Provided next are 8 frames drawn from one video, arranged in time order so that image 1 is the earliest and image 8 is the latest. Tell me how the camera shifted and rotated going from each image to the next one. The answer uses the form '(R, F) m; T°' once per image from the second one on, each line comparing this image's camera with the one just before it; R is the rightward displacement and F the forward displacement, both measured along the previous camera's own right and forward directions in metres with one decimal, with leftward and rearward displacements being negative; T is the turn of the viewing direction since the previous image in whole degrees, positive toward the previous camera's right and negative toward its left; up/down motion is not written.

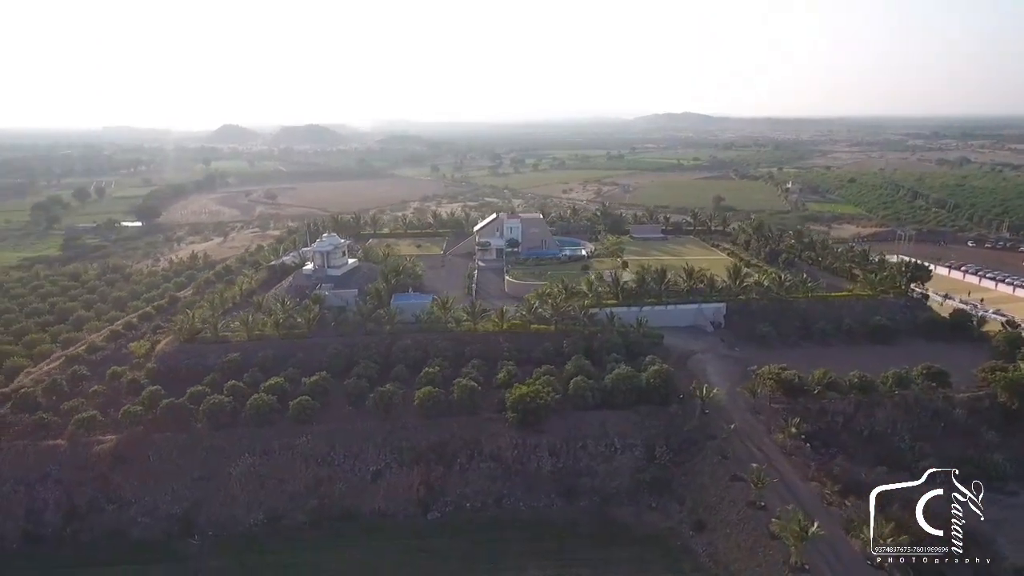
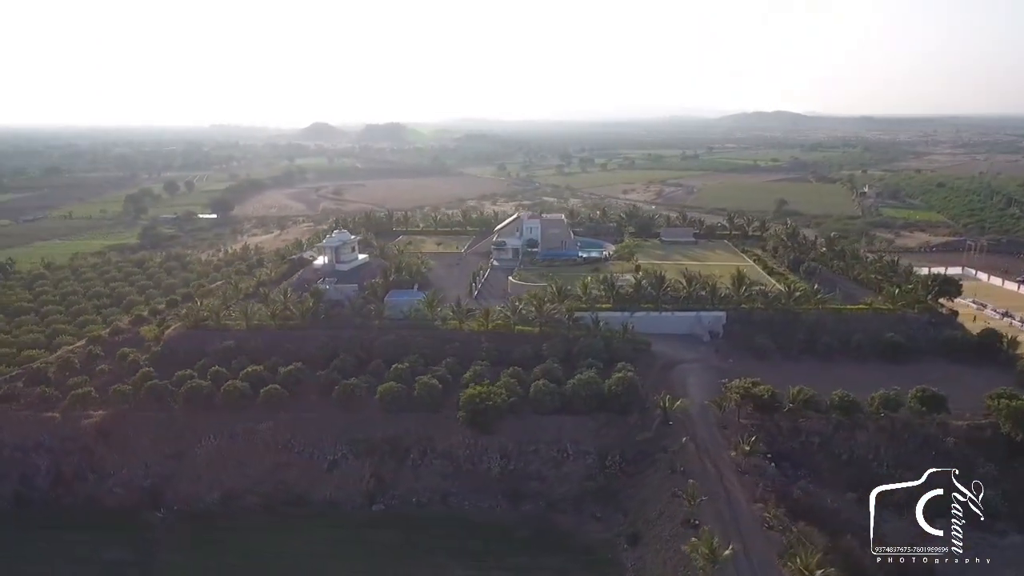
(+4.9, +0.2) m; -7°
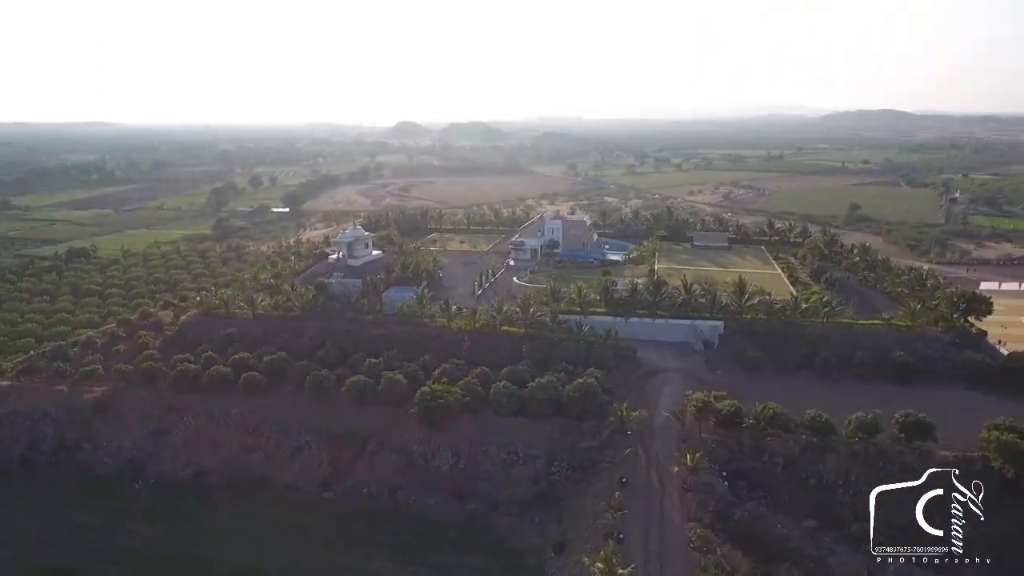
(+5.1, +0.3) m; -8°
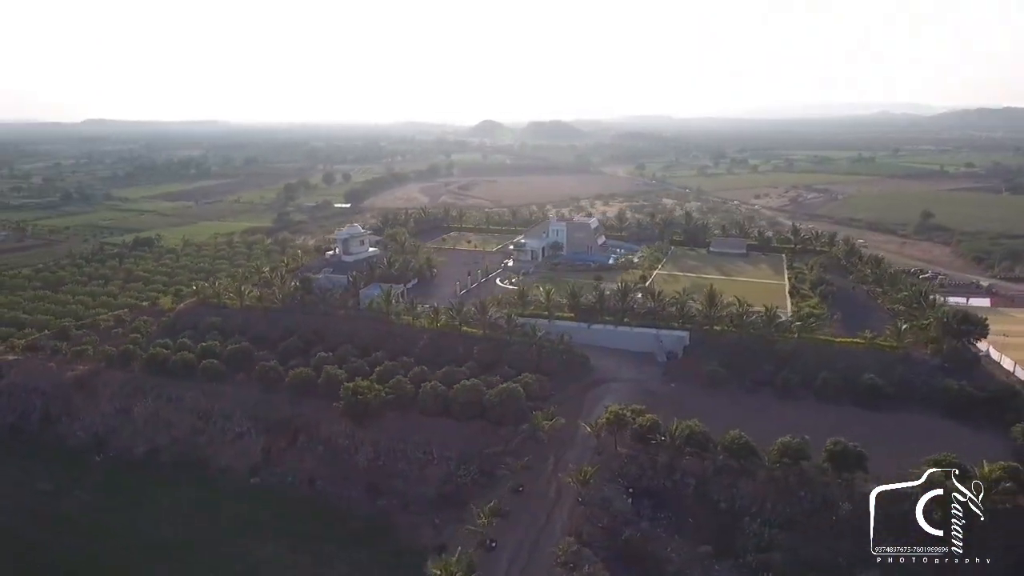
(+6.6, +0.5) m; -8°
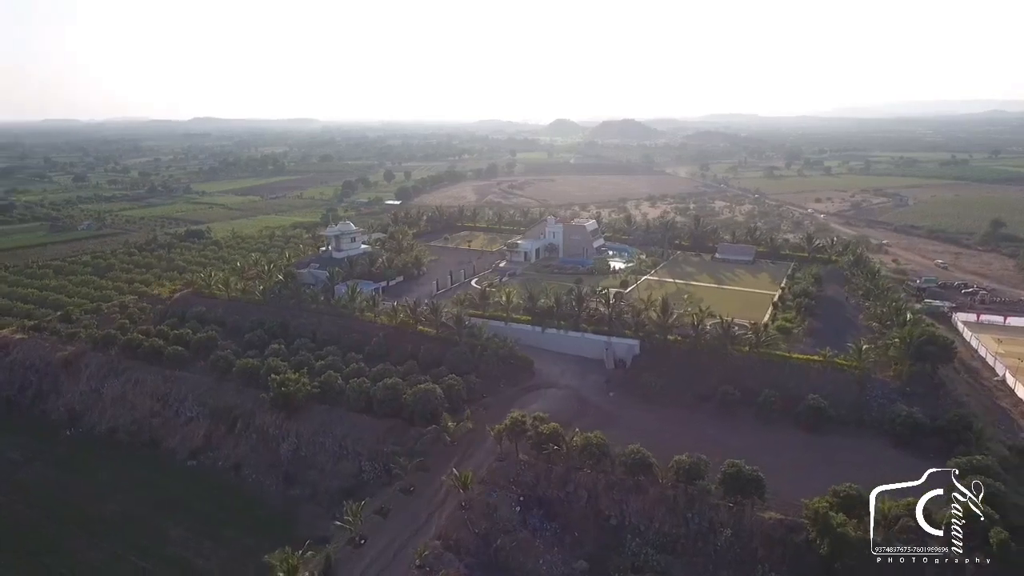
(+6.5, +0.4) m; -7°
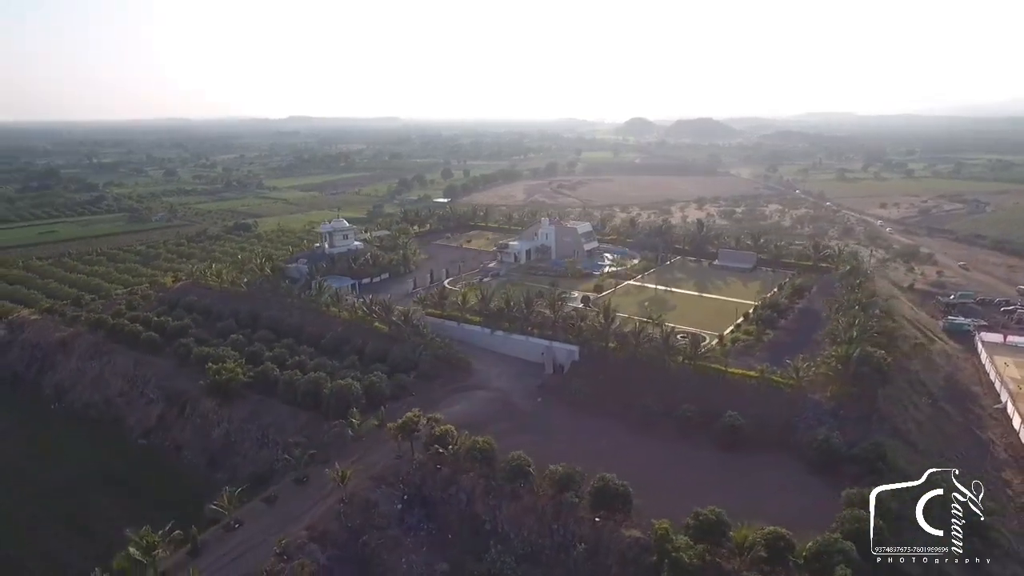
(+6.8, +0.4) m; -7°
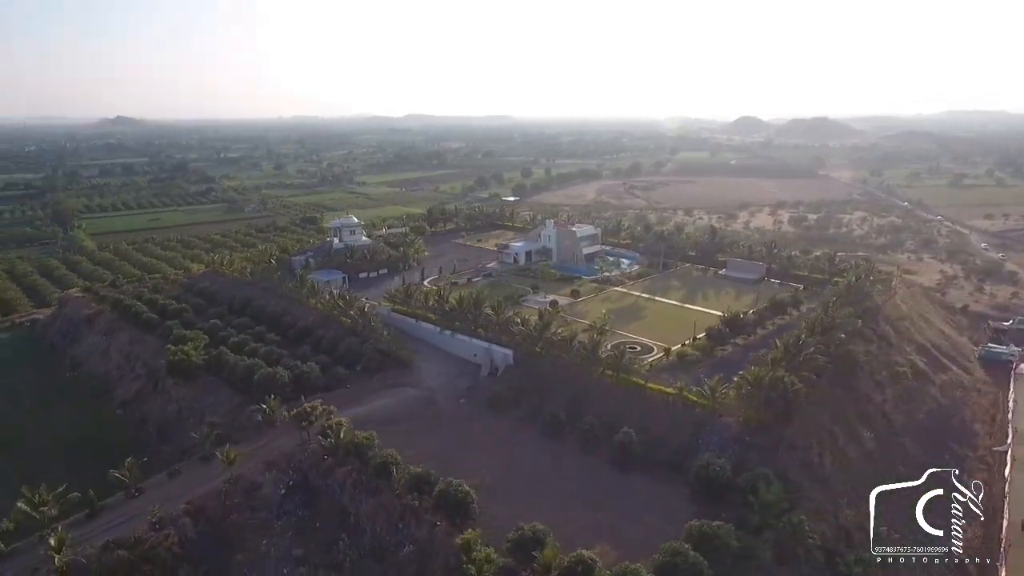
(+8.1, +0.6) m; -10°
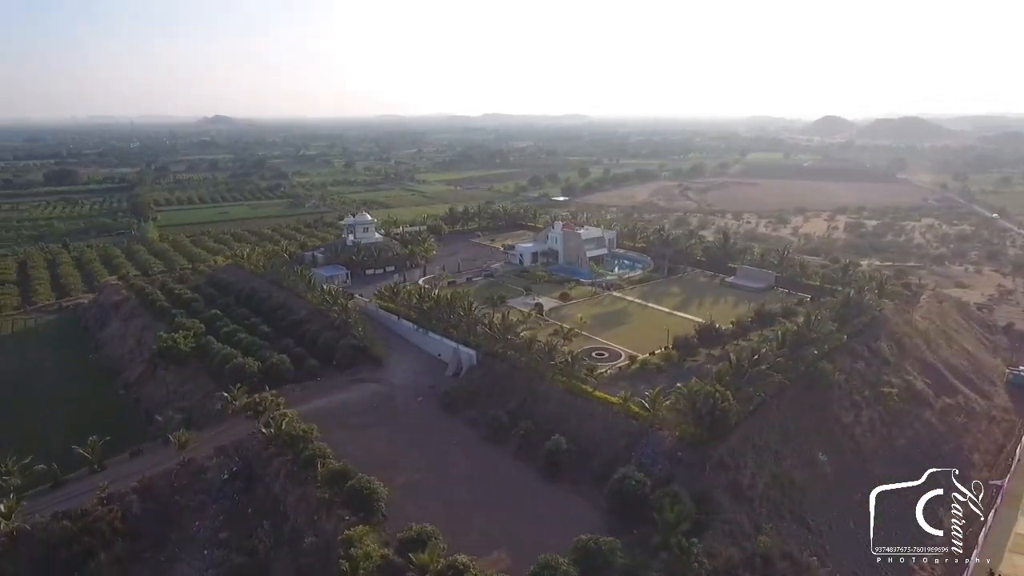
(+5.1, +0.4) m; -7°
